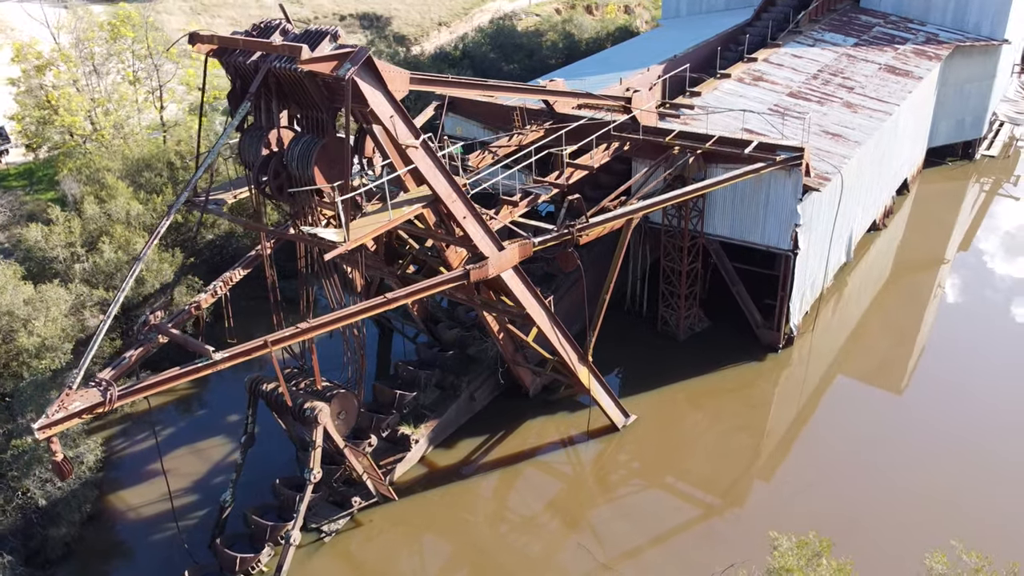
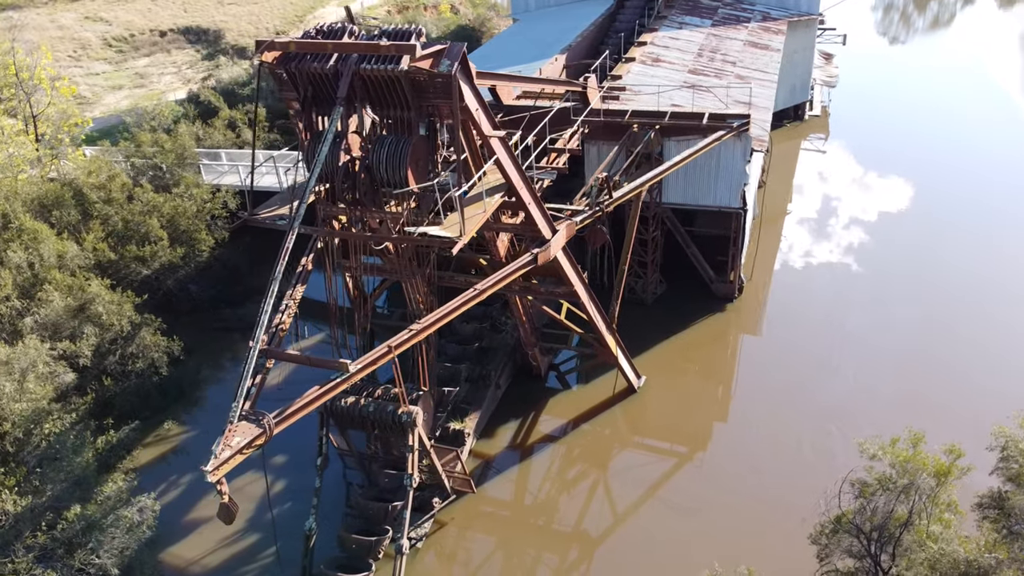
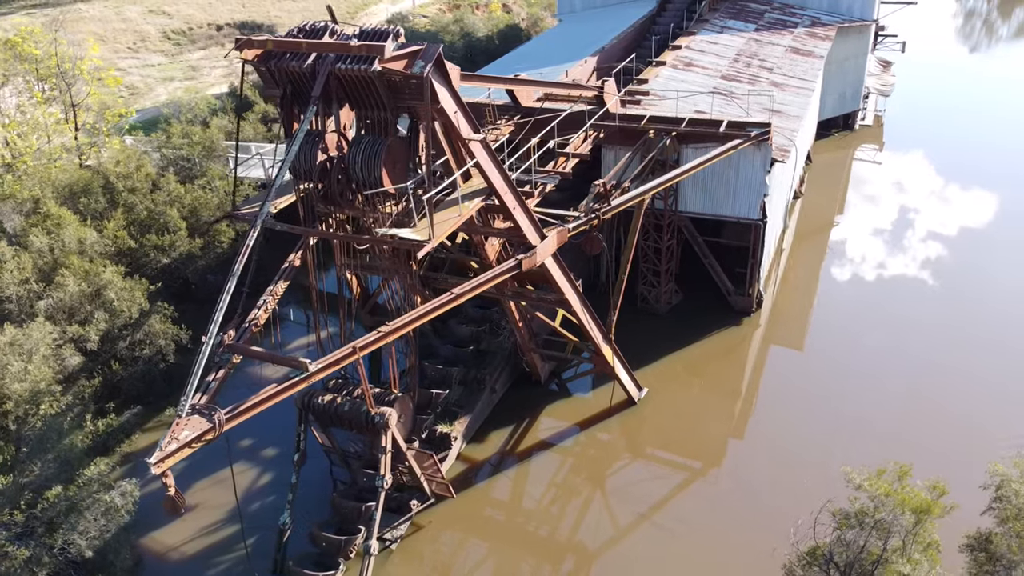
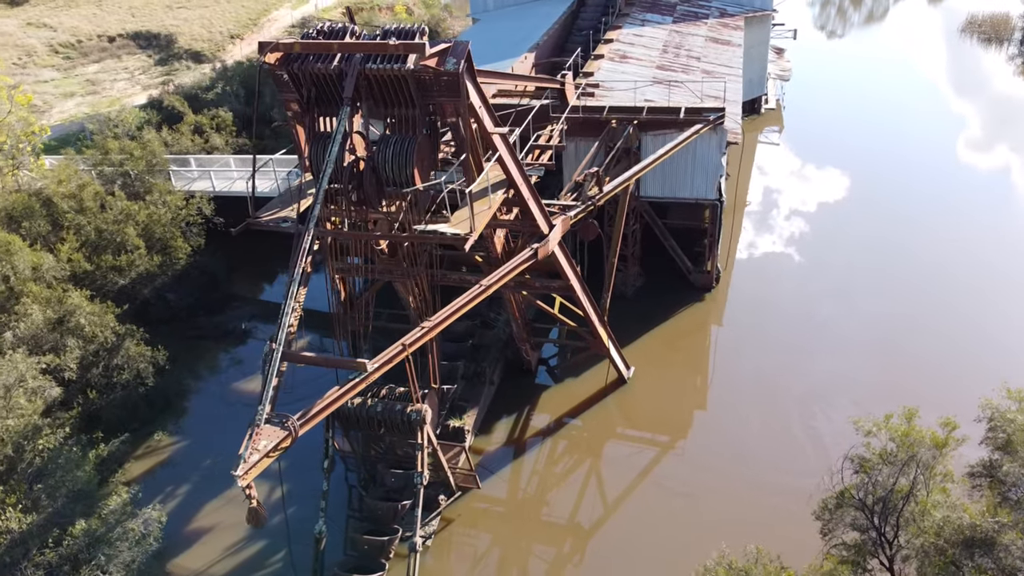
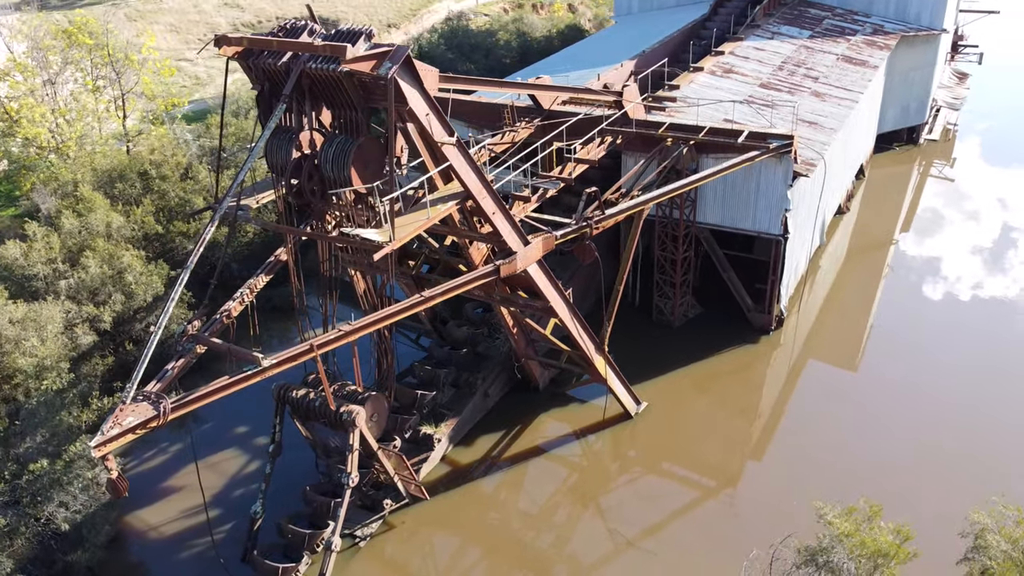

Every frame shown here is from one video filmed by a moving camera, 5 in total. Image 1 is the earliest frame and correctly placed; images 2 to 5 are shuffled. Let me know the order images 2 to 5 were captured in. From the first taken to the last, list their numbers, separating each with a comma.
5, 3, 2, 4
